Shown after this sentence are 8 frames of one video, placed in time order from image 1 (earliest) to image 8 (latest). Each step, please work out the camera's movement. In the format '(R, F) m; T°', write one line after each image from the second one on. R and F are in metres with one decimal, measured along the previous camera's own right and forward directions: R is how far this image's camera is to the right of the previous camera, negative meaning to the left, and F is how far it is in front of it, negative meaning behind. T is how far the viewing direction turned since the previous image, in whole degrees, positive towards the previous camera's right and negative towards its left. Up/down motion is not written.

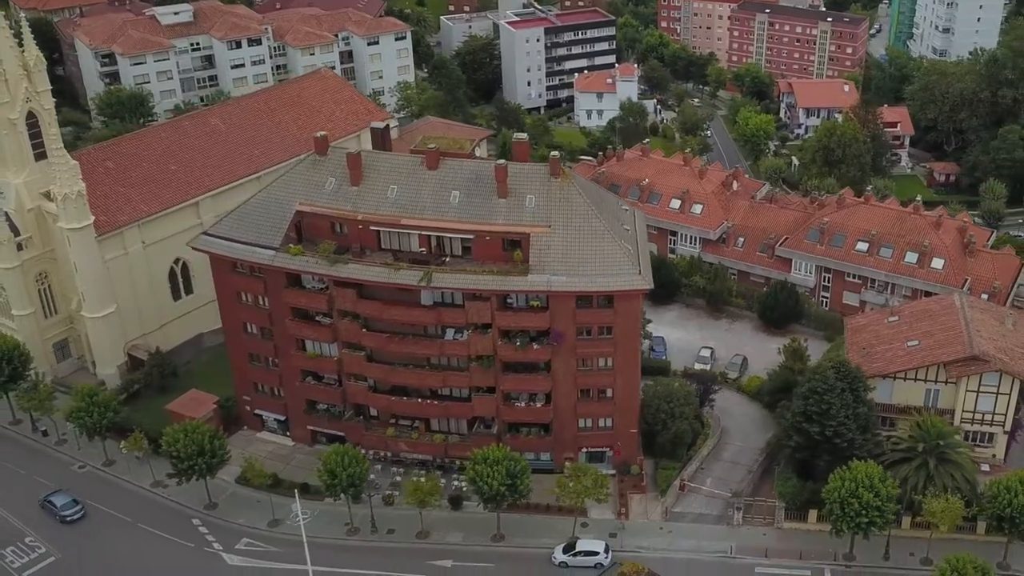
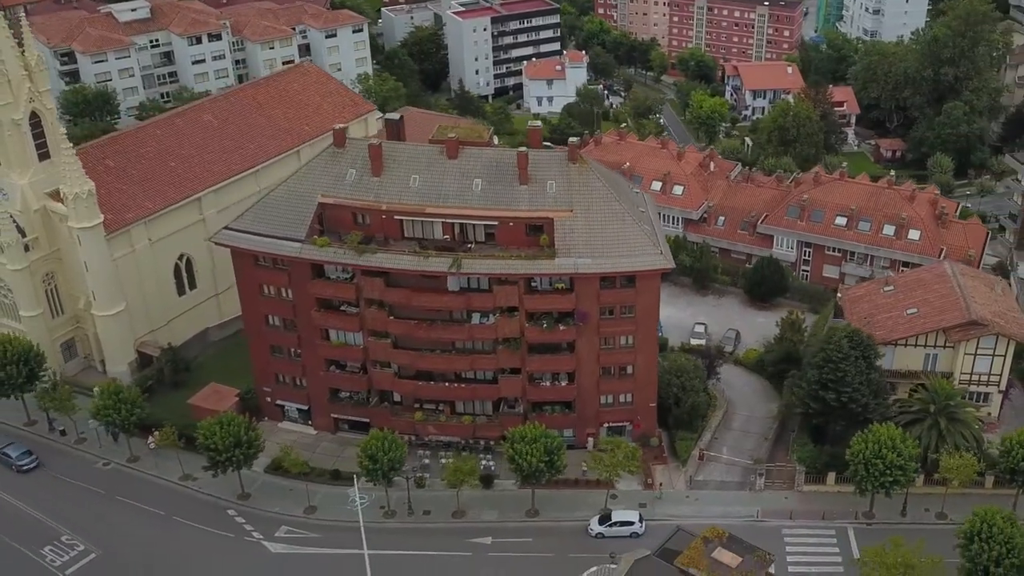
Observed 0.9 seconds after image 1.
(-5.8, -1.5) m; +5°
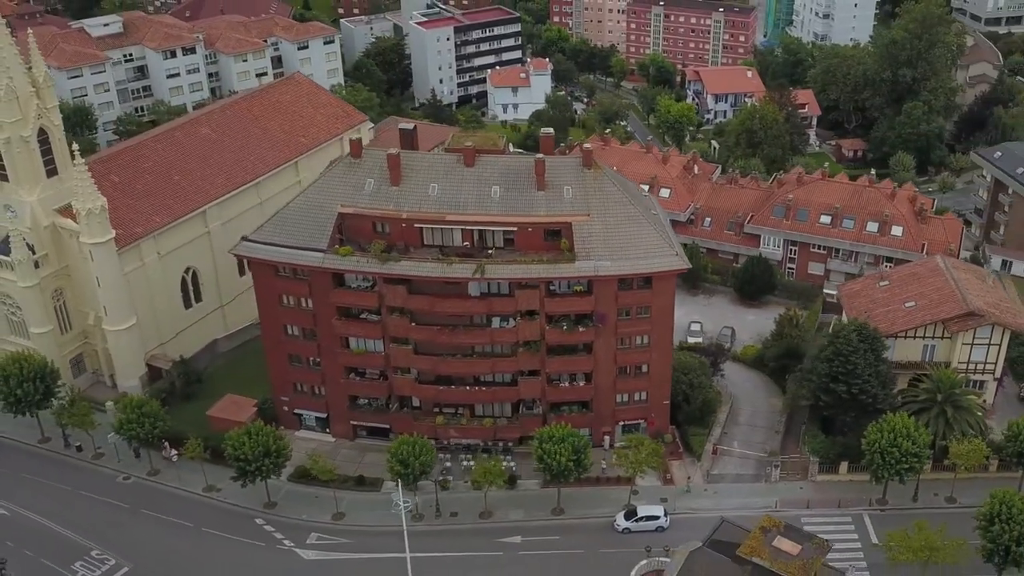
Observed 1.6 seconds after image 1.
(-4.4, -1.2) m; +4°
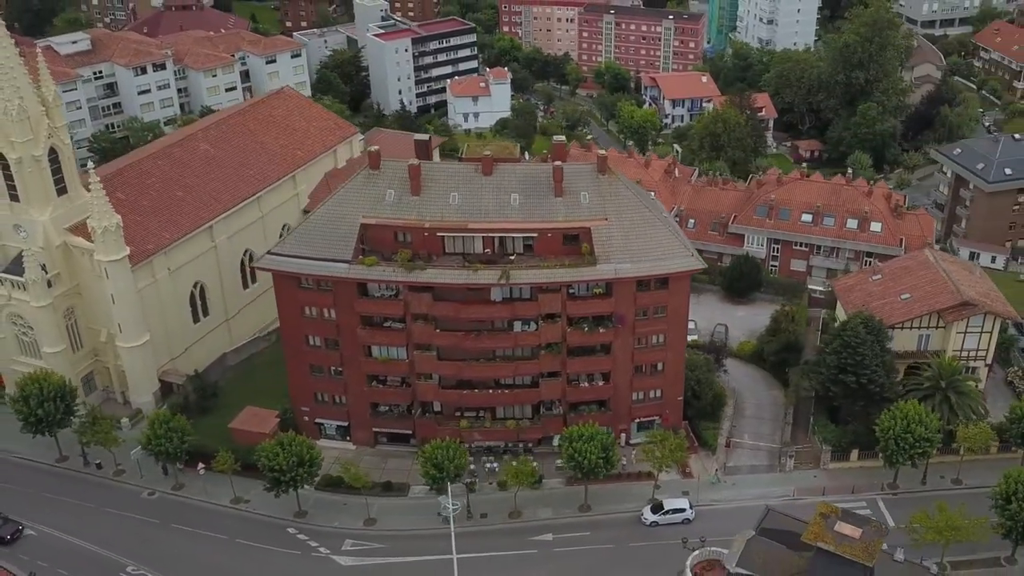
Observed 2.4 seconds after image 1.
(-5.2, -1.3) m; +4°
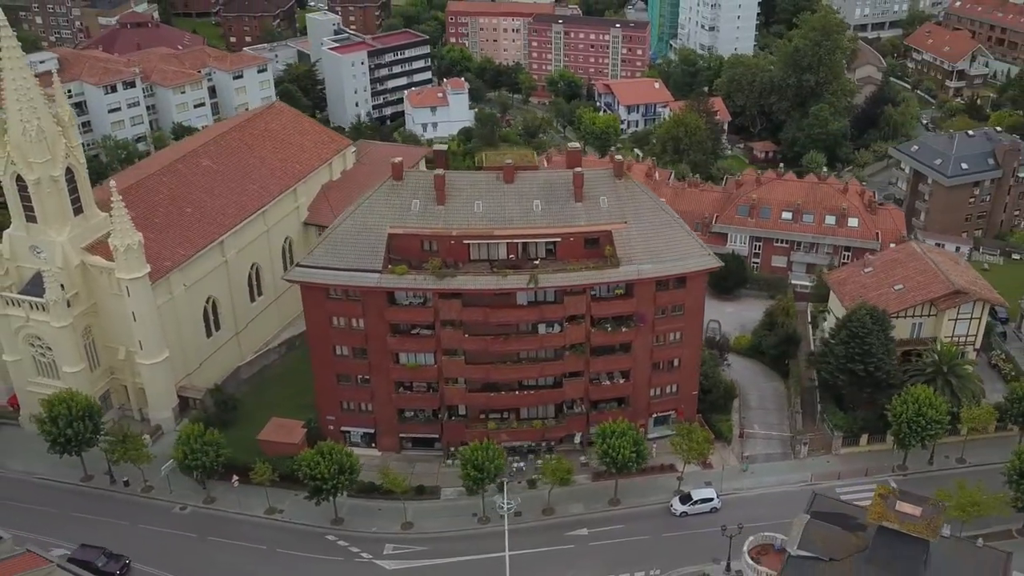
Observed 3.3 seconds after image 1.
(-6.0, -1.4) m; +5°
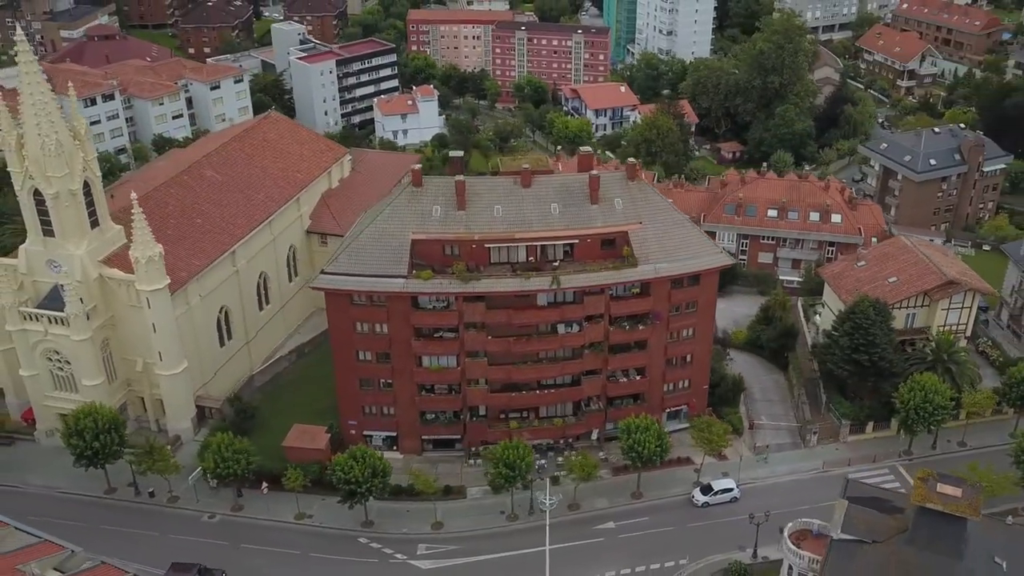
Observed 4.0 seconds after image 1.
(-4.7, -1.2) m; +4°
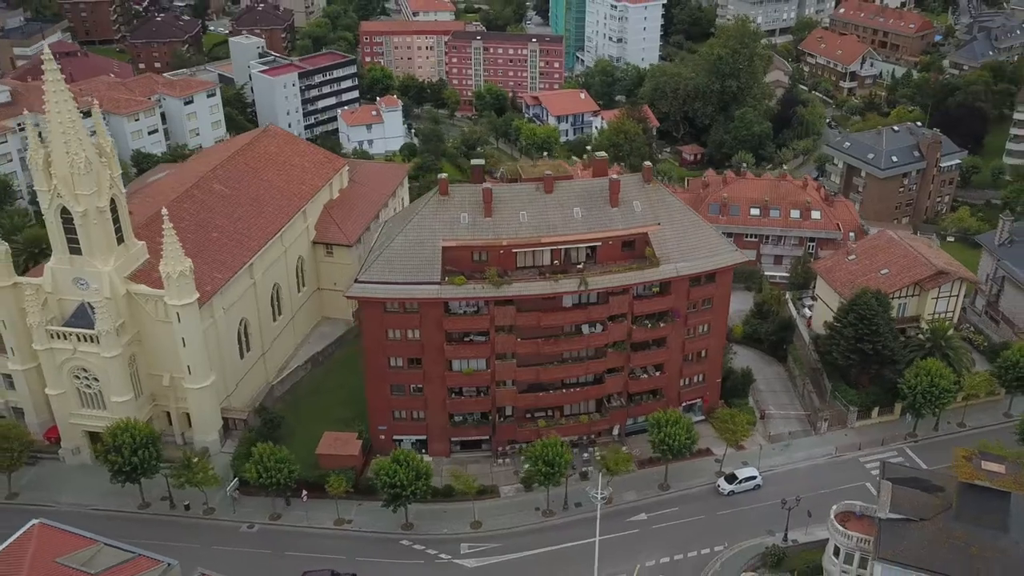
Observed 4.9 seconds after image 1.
(-6.1, -1.5) m; +4°
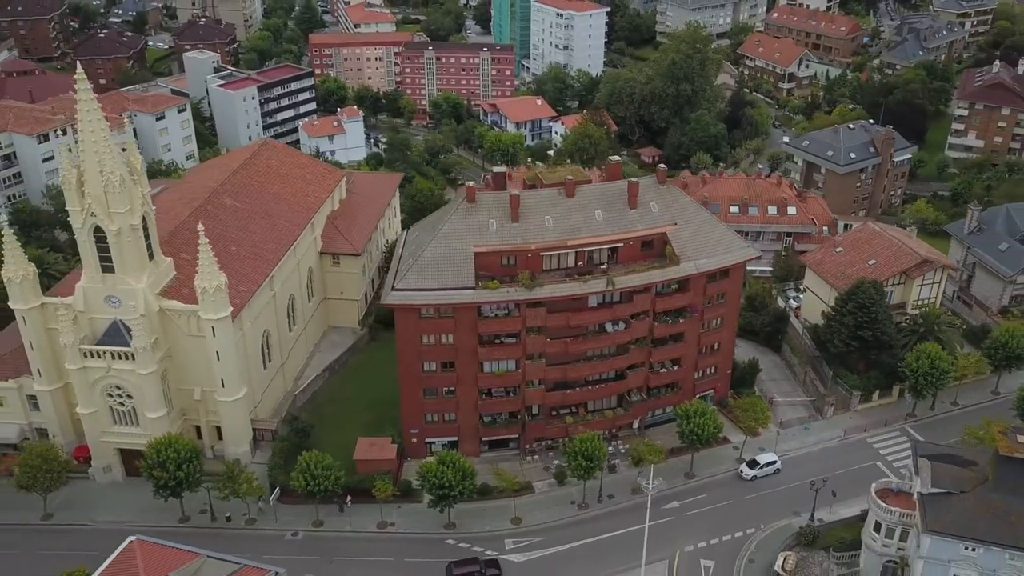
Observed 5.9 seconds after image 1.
(-6.8, -1.6) m; +5°
